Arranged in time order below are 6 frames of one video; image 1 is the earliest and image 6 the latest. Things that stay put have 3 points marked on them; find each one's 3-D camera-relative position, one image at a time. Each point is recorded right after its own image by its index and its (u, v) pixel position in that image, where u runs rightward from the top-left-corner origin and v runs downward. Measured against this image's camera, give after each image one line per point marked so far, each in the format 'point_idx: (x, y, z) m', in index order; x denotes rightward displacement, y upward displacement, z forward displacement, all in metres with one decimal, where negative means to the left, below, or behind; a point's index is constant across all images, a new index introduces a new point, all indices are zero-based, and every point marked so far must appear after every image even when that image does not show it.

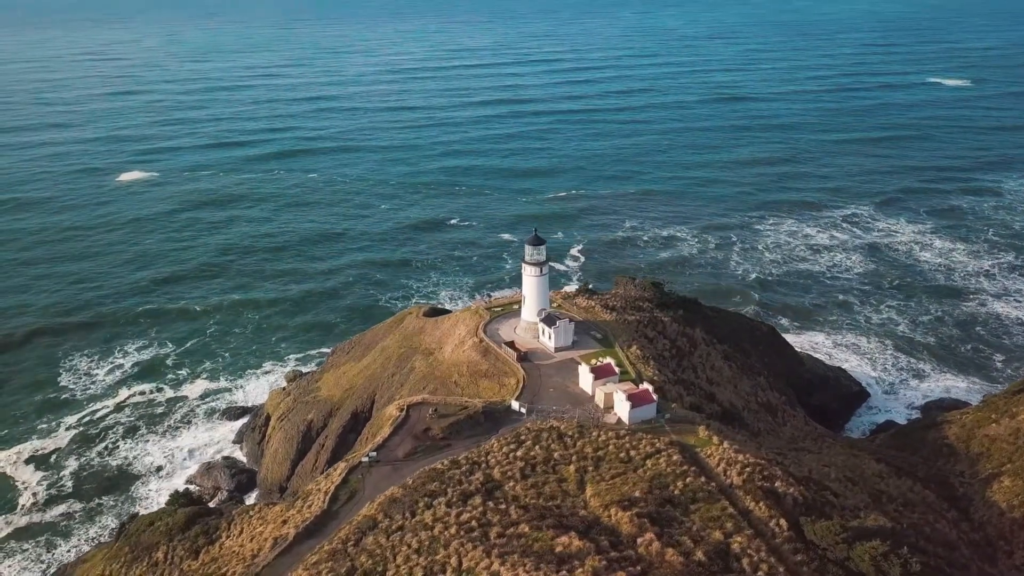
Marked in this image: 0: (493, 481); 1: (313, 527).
0: (-0.6, -4.7, +17.2) m
1: (-4.8, -5.6, +16.4) m
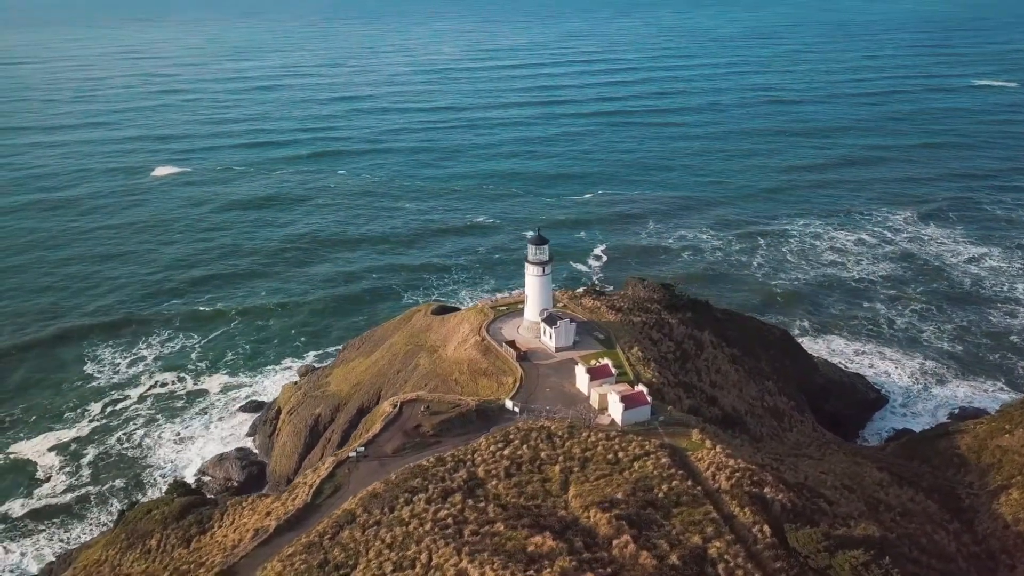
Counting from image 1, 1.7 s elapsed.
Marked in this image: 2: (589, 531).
0: (-1.0, -4.7, +17.3) m
1: (-5.3, -5.5, +16.6) m
2: (+1.6, -5.2, +15.0) m
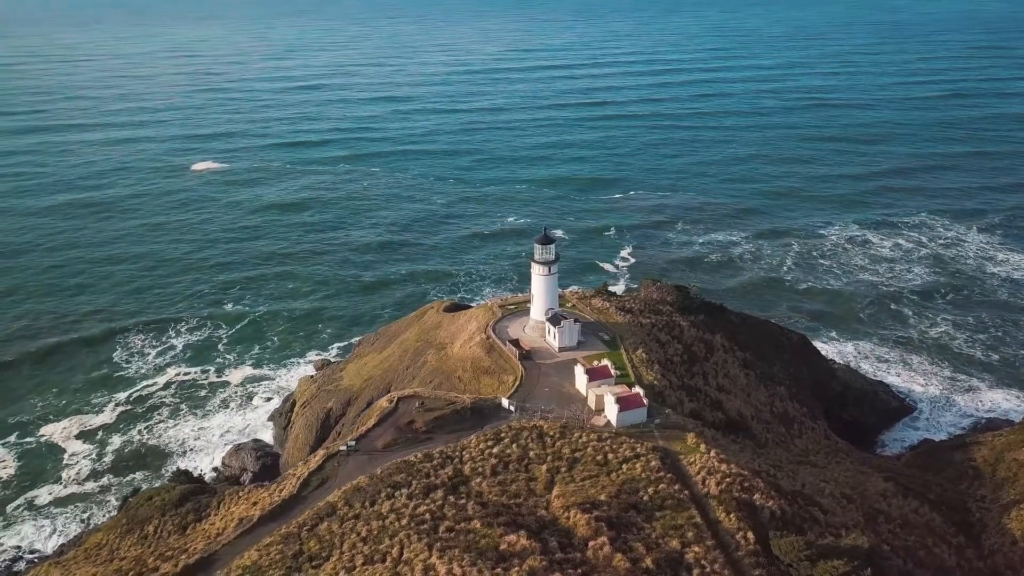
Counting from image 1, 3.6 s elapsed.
0: (-1.3, -4.7, +17.3) m
1: (-5.6, -5.3, +16.8) m
2: (+1.1, -5.2, +14.9) m
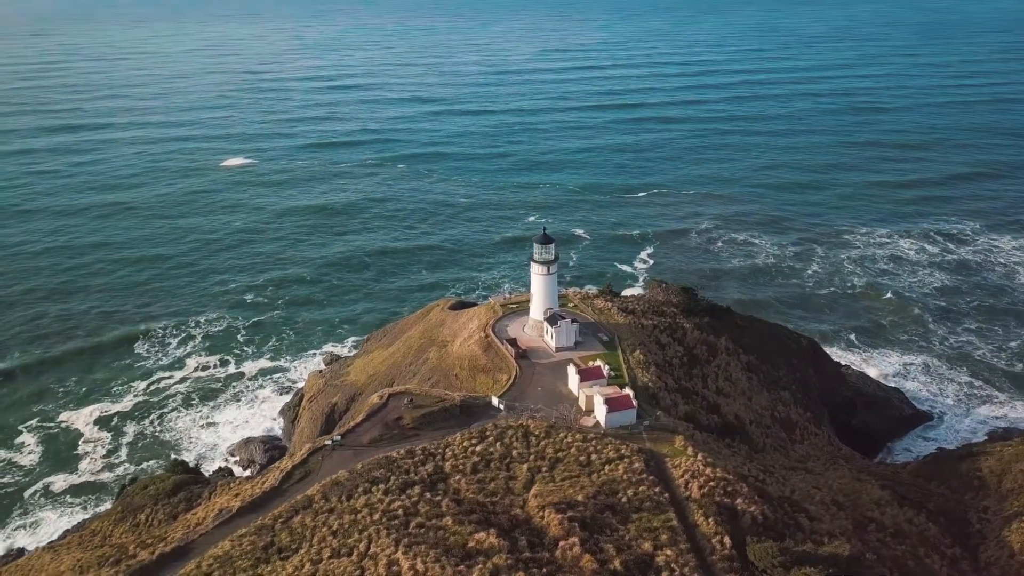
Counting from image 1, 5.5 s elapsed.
0: (-1.8, -4.6, +17.4) m
1: (-6.1, -5.2, +17.1) m
2: (+0.6, -5.2, +14.9) m
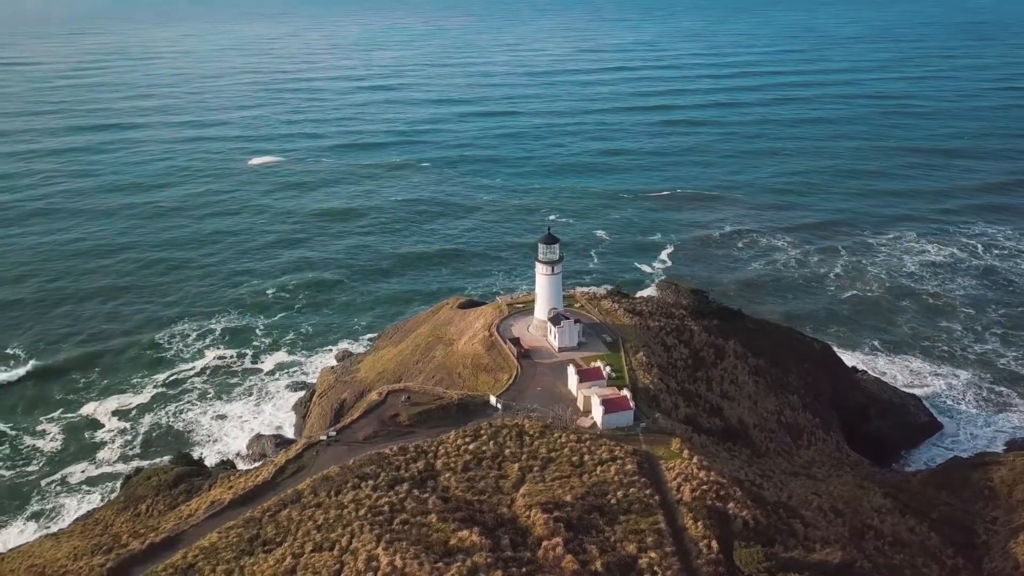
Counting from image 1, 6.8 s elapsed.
0: (-2.0, -4.6, +17.5) m
1: (-6.4, -5.1, +17.3) m
2: (+0.3, -5.2, +15.0) m
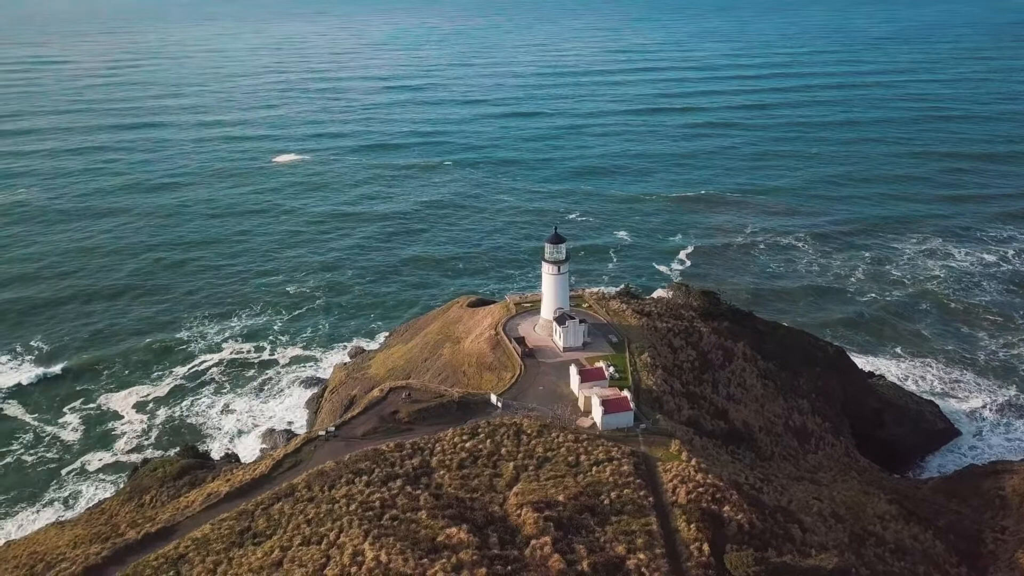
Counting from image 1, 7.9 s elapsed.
0: (-2.1, -4.5, +17.6) m
1: (-6.5, -5.0, +17.5) m
2: (+0.1, -5.1, +15.0) m
